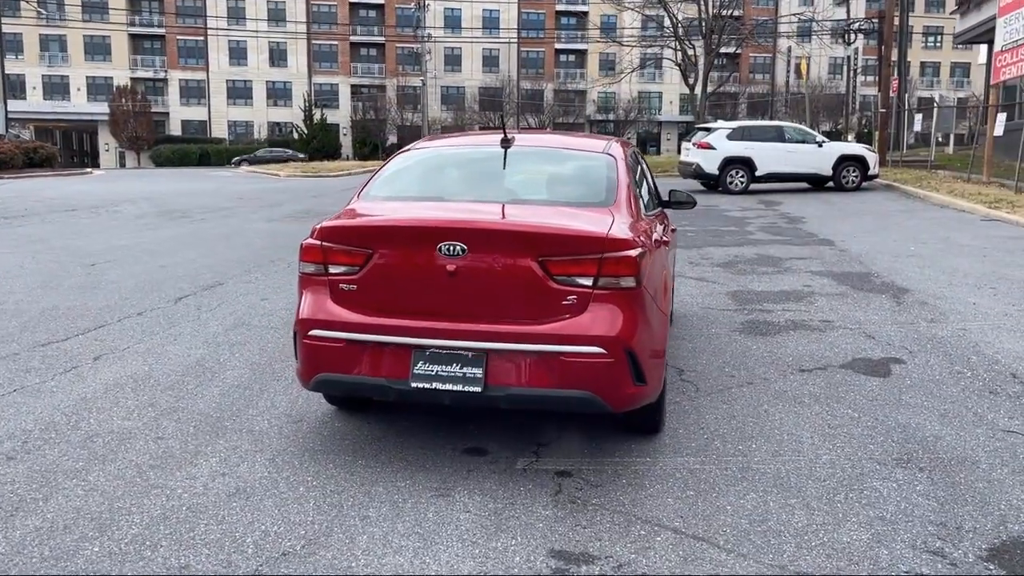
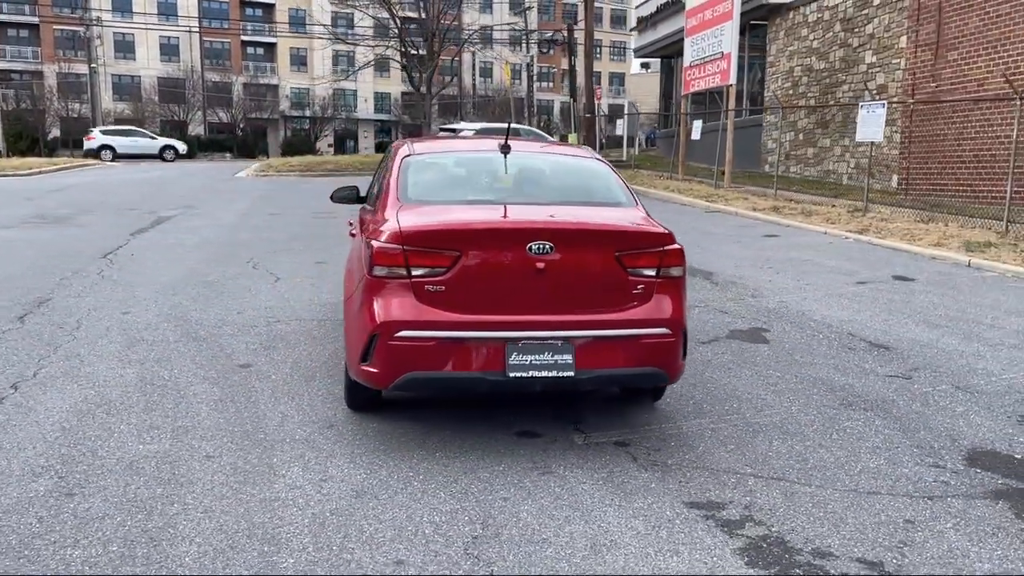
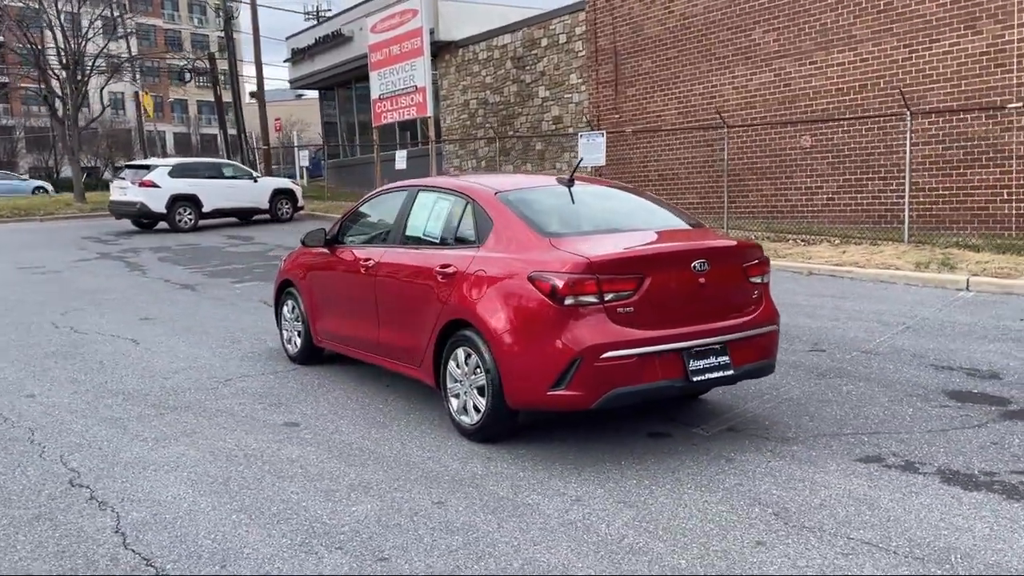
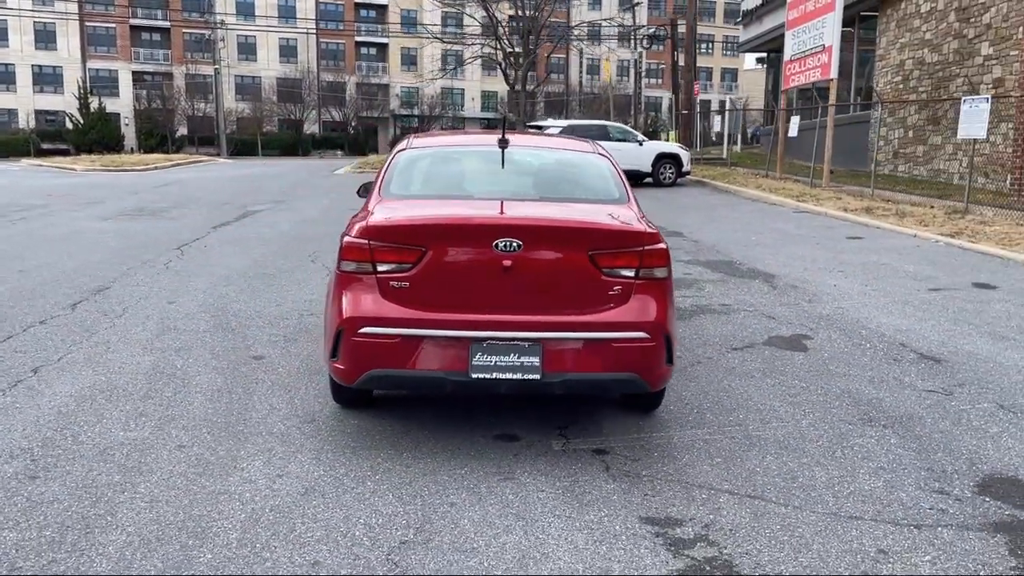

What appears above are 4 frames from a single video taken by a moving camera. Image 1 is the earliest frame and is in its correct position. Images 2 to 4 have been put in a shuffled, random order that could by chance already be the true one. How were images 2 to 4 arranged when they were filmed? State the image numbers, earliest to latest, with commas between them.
4, 2, 3
